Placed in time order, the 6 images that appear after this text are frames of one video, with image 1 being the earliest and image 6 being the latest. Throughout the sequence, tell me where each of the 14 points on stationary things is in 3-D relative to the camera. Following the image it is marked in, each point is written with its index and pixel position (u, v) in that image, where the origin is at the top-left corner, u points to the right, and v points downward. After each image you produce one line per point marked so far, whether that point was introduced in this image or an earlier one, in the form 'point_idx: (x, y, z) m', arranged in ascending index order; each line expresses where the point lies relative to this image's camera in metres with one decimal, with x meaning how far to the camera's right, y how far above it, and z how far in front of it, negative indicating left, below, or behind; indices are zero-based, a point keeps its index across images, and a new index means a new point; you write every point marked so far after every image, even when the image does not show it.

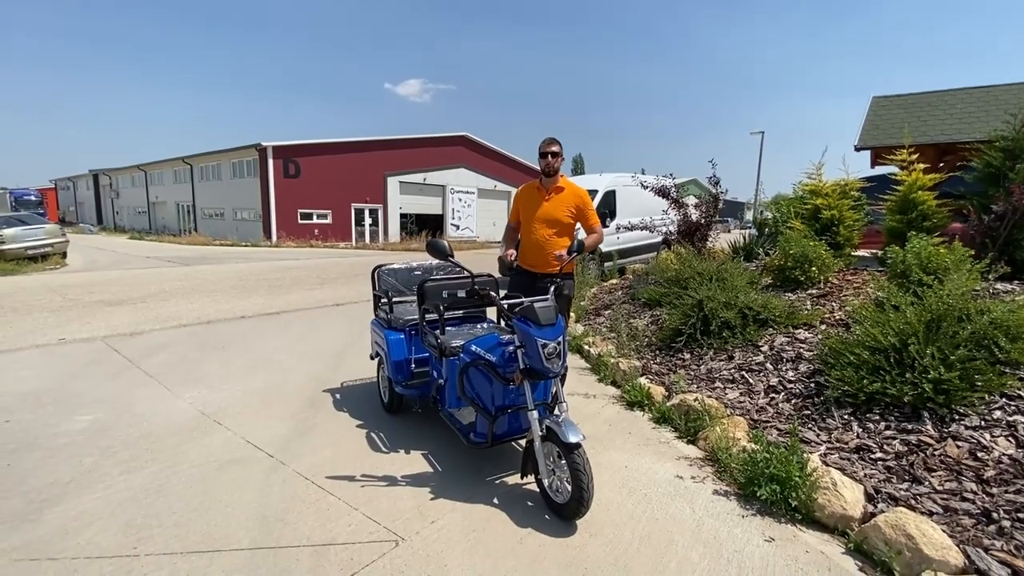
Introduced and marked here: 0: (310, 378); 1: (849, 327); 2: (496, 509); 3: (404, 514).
0: (-2.2, -1.0, +5.3) m
1: (+3.2, -0.4, +4.5) m
2: (-0.1, -1.3, +2.9) m
3: (-0.6, -1.4, +2.9) m
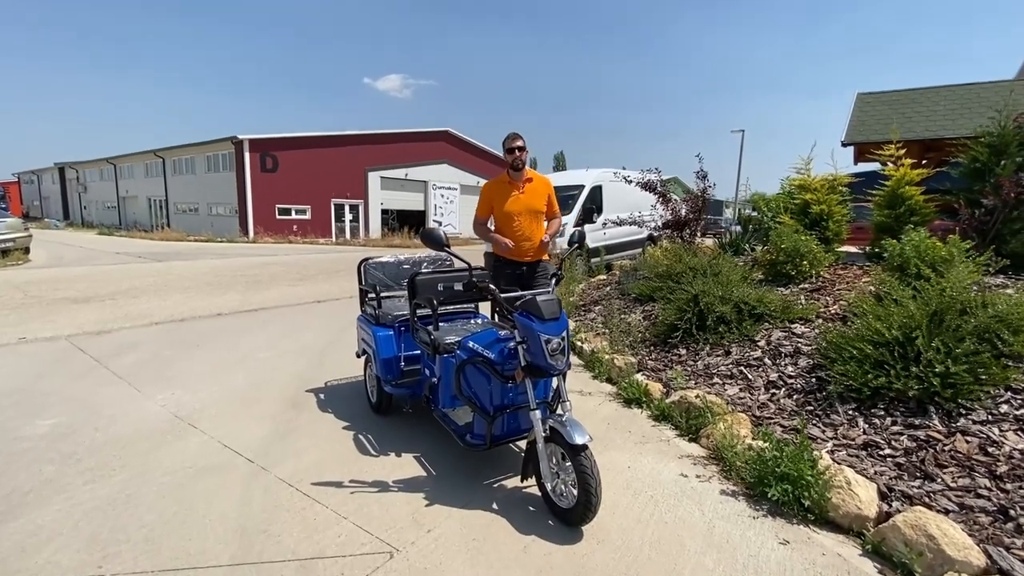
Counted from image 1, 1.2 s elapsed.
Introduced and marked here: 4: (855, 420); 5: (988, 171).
0: (-2.3, -0.9, +5.1) m
1: (+3.1, -0.3, +4.4) m
2: (-0.1, -1.3, +2.8) m
3: (-0.6, -1.3, +2.7) m
4: (+2.4, -0.9, +3.4) m
5: (+5.9, +1.4, +6.0) m
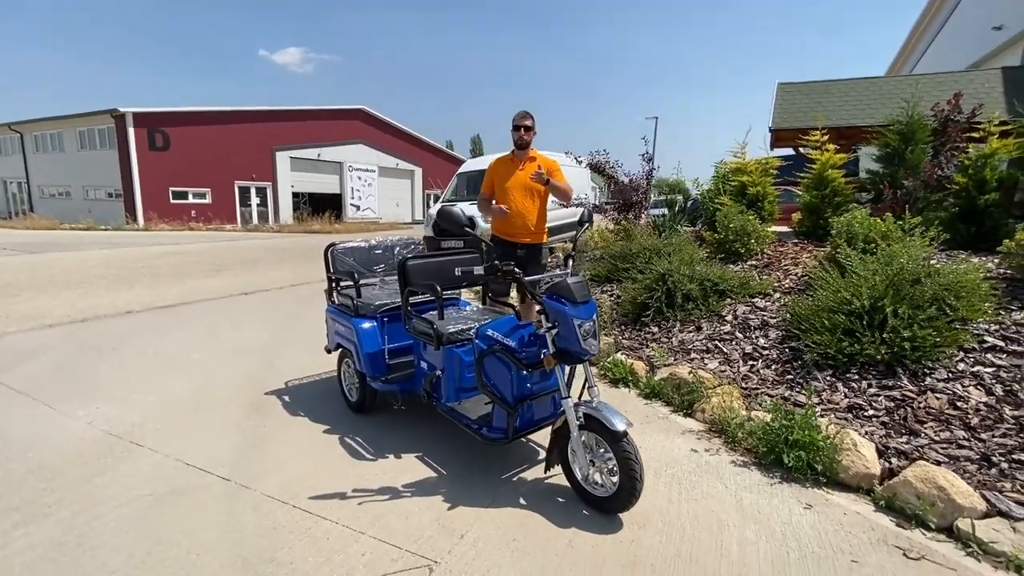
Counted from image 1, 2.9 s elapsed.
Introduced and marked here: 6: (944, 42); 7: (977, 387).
0: (-2.5, -0.9, +4.5) m
1: (+2.9, 0.0, +4.8) m
2: (+0.1, -1.2, +2.6) m
3: (-0.4, -1.2, +2.5) m
4: (+2.4, -0.7, +3.6) m
5: (+5.3, +1.8, +6.7) m
6: (+16.9, +9.6, +18.8) m
7: (+3.1, -0.7, +3.2) m
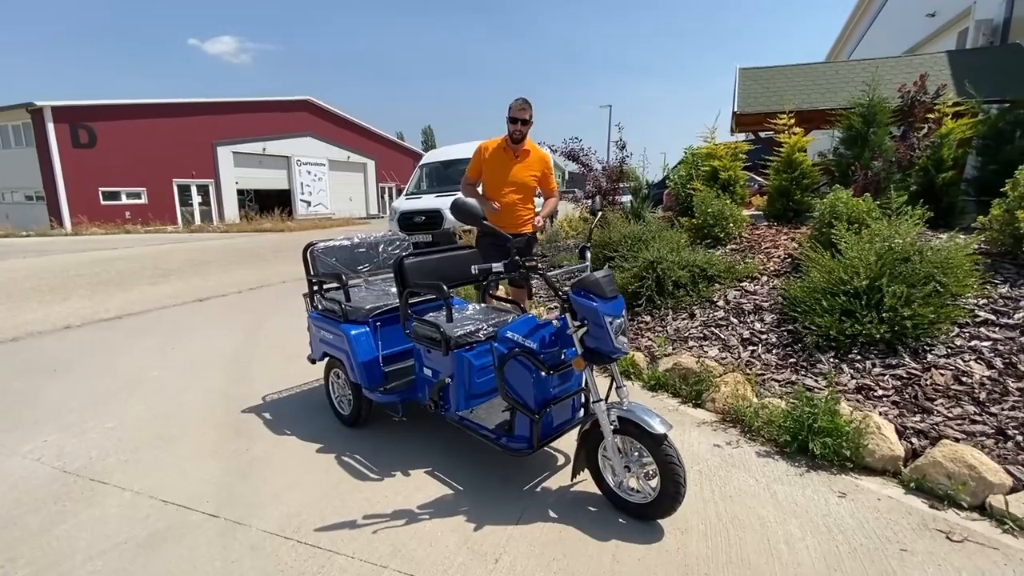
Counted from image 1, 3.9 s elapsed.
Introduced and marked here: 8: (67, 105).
0: (-2.5, -0.9, +4.1) m
1: (+2.8, +0.1, +4.8) m
2: (+0.2, -1.2, +2.4) m
3: (-0.3, -1.2, +2.2) m
4: (+2.5, -0.6, +3.6) m
5: (+5.0, +2.1, +6.9) m
6: (+15.1, +10.6, +19.8) m
7: (+3.2, -0.5, +3.3) m
8: (-17.8, +7.4, +19.3) m
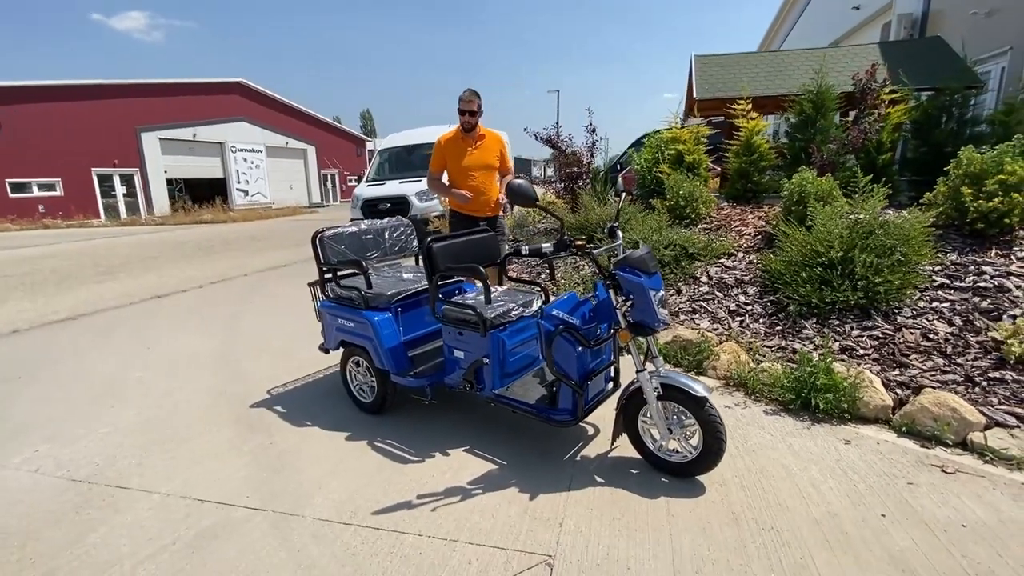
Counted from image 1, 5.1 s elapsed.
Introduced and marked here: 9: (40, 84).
0: (-2.4, -0.9, +3.9) m
1: (+2.8, +0.4, +5.2) m
2: (+0.5, -1.1, +2.6) m
3: (0.0, -1.1, +2.3) m
4: (+2.6, -0.3, +4.0) m
5: (+4.6, +2.6, +7.4) m
6: (+13.0, +11.7, +21.2) m
7: (+3.3, -0.3, +3.8) m
8: (-19.5, +7.2, +17.1) m
9: (-18.3, +7.9, +18.8) m
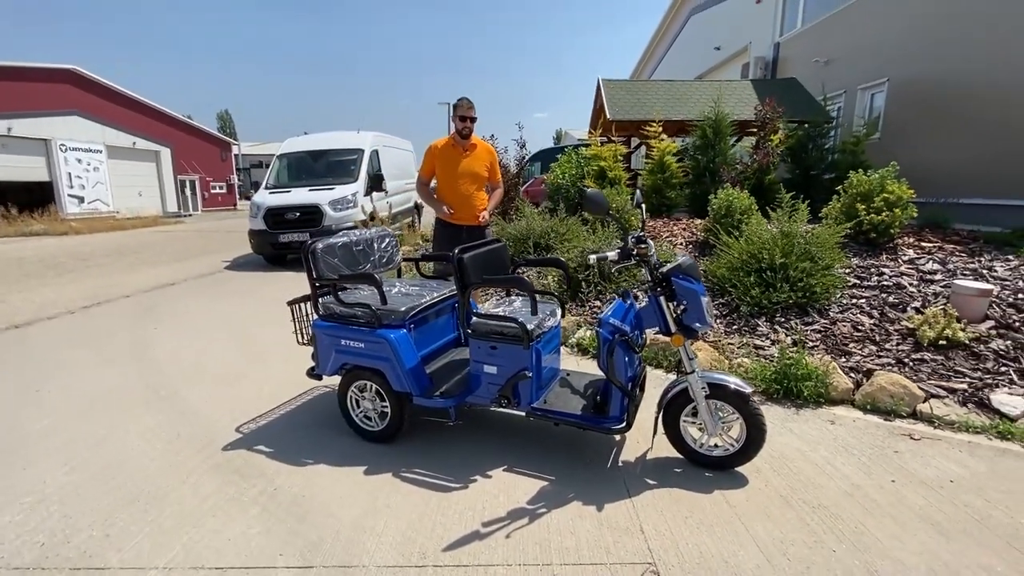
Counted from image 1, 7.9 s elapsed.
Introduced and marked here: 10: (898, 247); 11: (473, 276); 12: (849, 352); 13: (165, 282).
0: (-2.3, -1.0, +3.2) m
1: (+2.4, +0.4, +5.7) m
2: (+0.8, -1.1, +2.6) m
3: (+0.4, -1.2, +2.3) m
4: (+2.5, -0.4, +4.5) m
5: (+3.5, +2.5, +8.4) m
6: (+8.0, +11.5, +23.9) m
7: (+3.2, -0.2, +4.5) m
8: (-22.4, +6.2, +12.1) m
9: (-21.6, +6.9, +14.0) m
10: (+4.2, +0.4, +5.3) m
11: (-0.2, +0.1, +2.8) m
12: (+2.8, -0.5, +4.1) m
13: (-5.9, +0.1, +8.2) m
